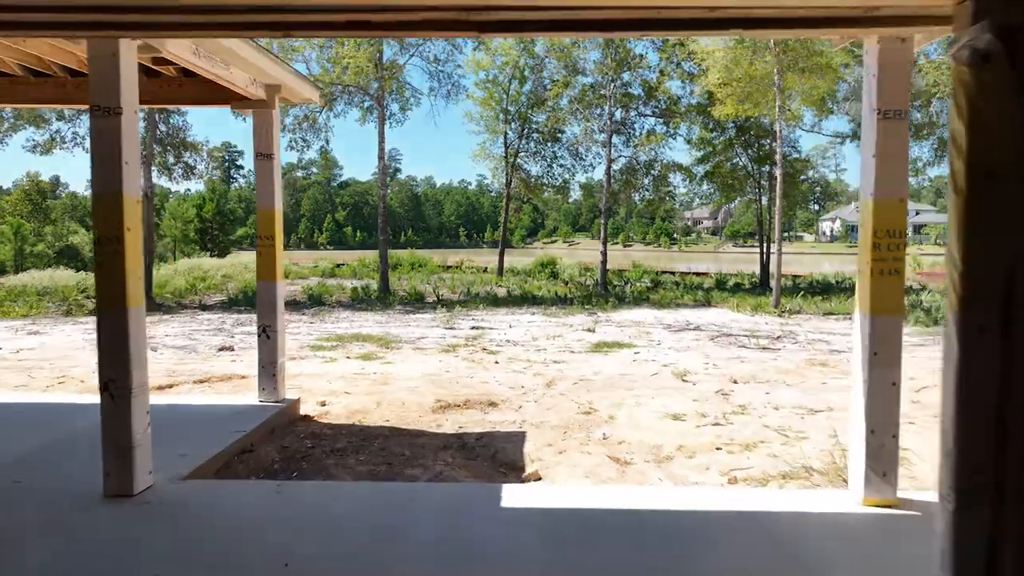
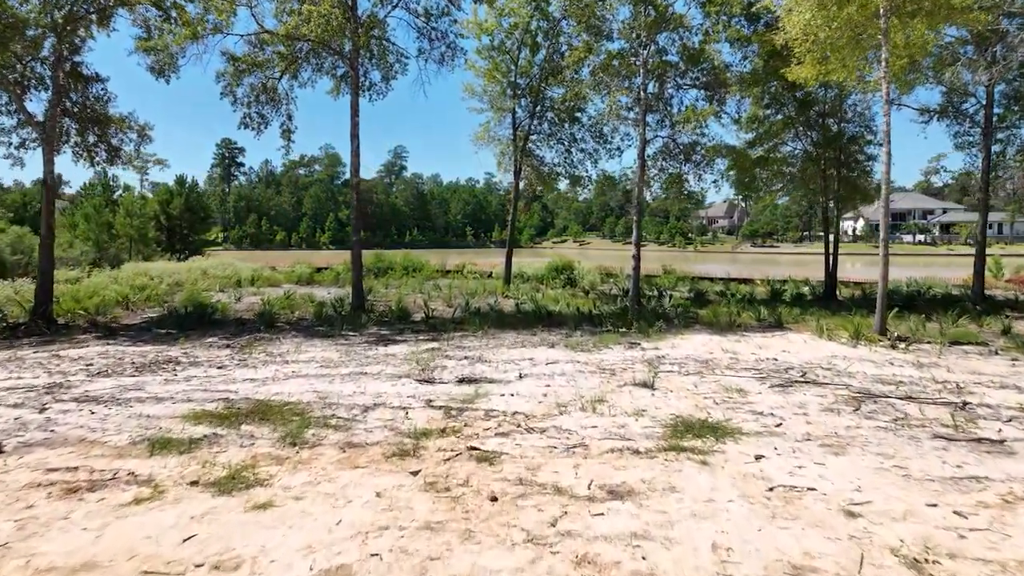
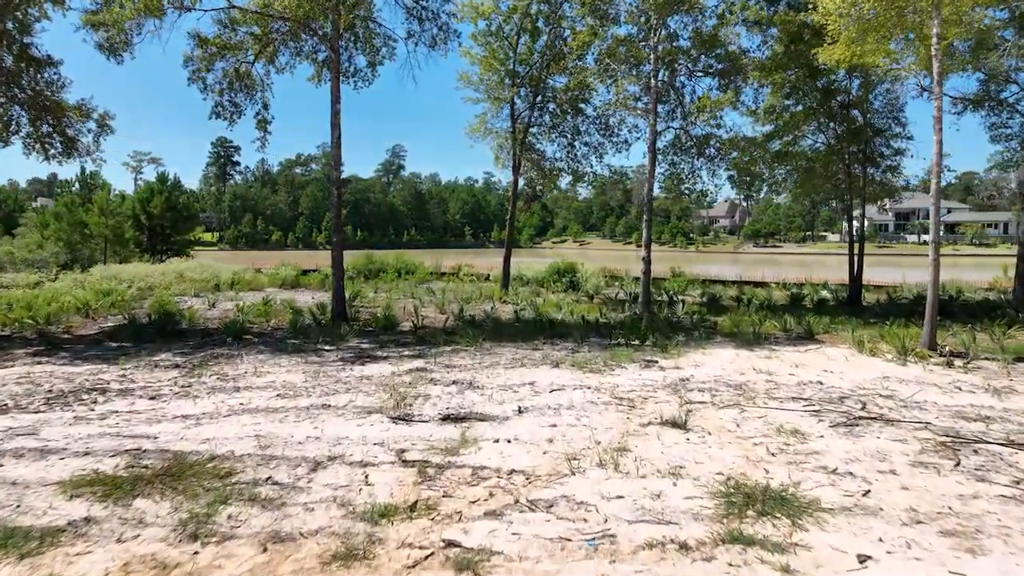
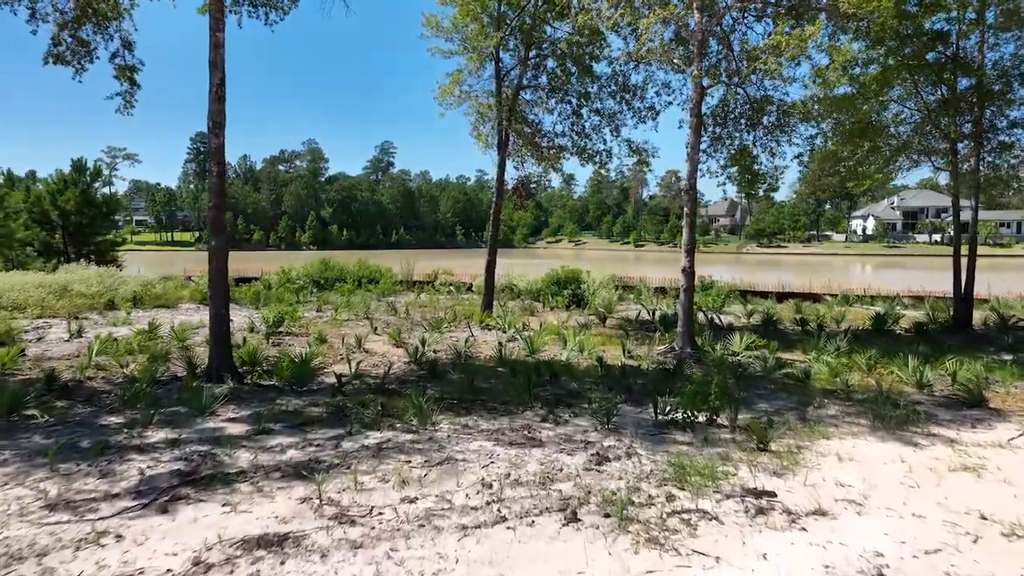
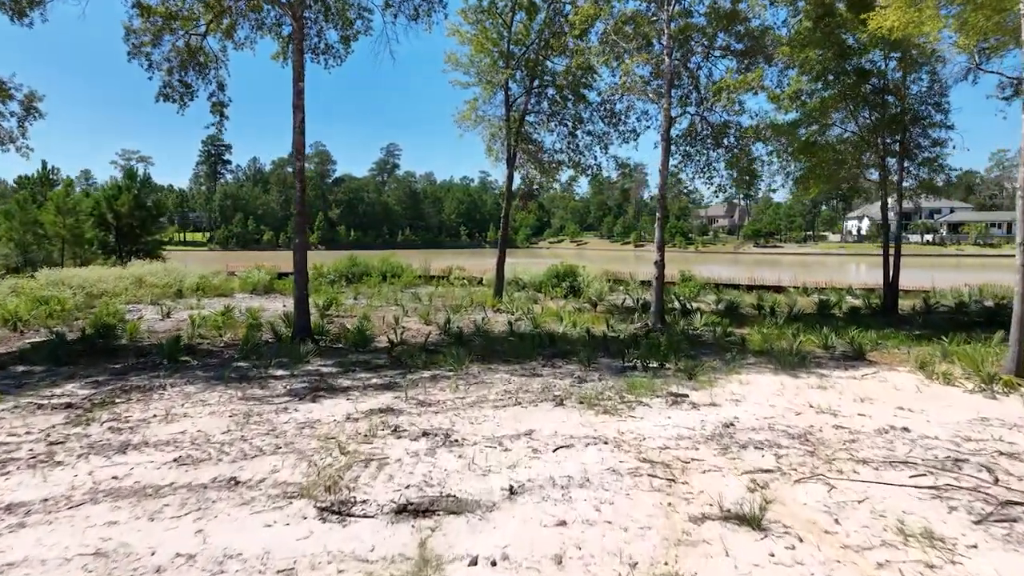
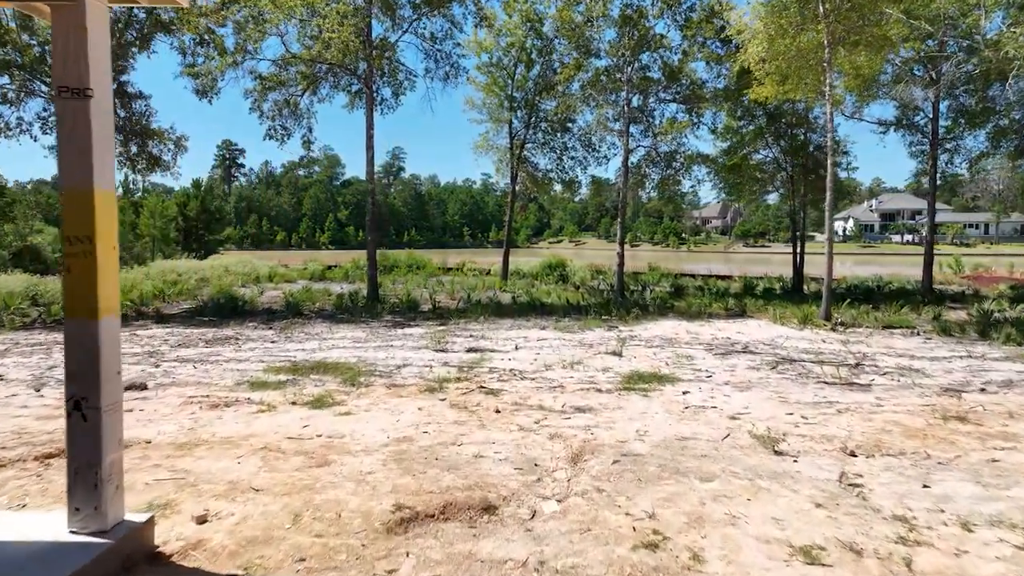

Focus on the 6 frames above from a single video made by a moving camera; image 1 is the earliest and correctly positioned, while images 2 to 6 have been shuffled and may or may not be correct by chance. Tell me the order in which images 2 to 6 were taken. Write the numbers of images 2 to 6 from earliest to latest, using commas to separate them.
6, 2, 3, 5, 4
